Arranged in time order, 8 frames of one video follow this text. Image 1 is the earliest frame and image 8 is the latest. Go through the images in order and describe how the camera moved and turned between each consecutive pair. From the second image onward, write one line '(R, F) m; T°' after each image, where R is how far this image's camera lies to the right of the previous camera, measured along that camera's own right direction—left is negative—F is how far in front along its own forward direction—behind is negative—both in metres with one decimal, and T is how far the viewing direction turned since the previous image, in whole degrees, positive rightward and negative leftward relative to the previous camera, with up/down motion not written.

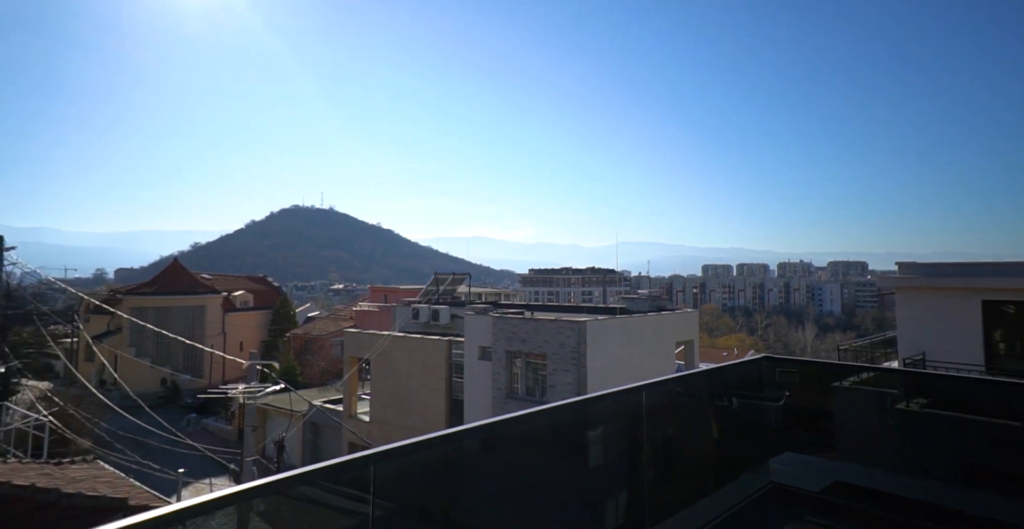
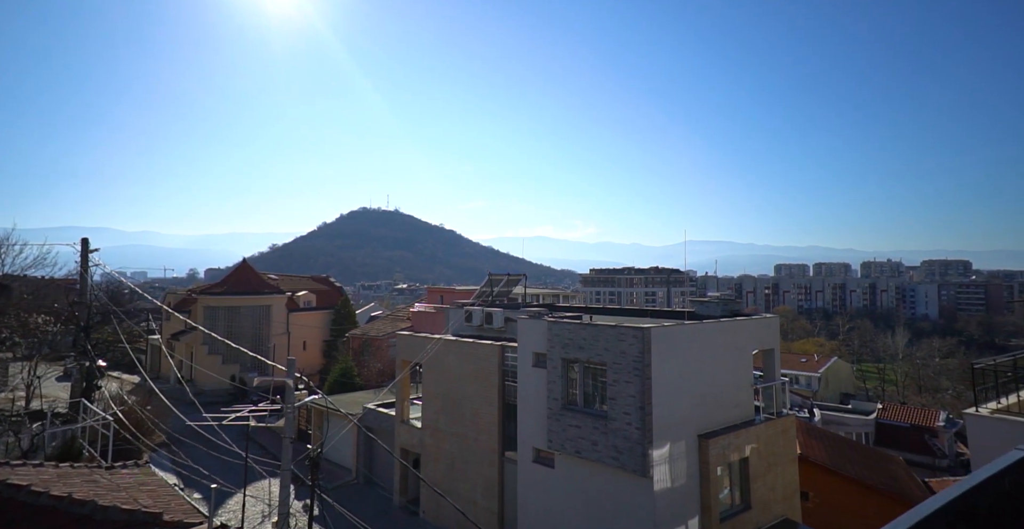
(+0.1, +1.0) m; -6°
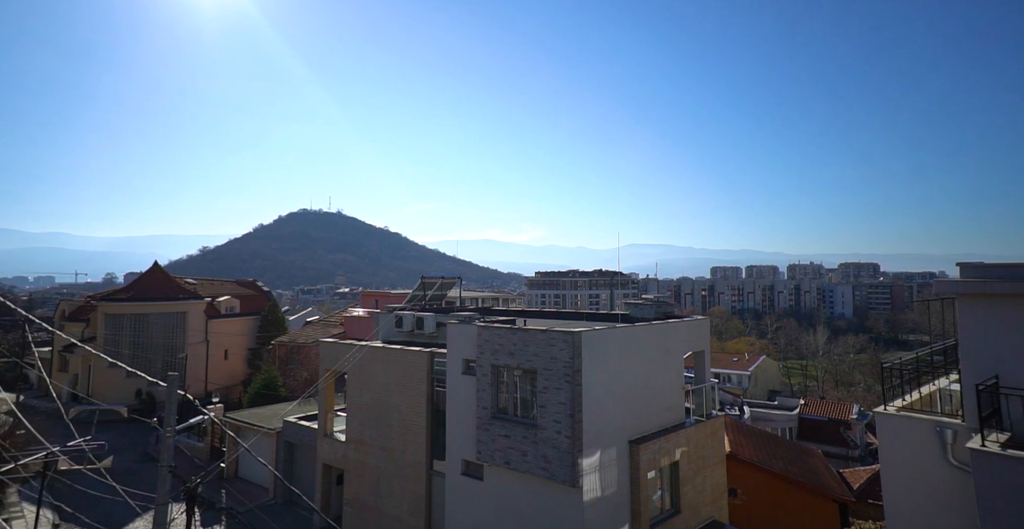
(+0.3, +0.5) m; +5°
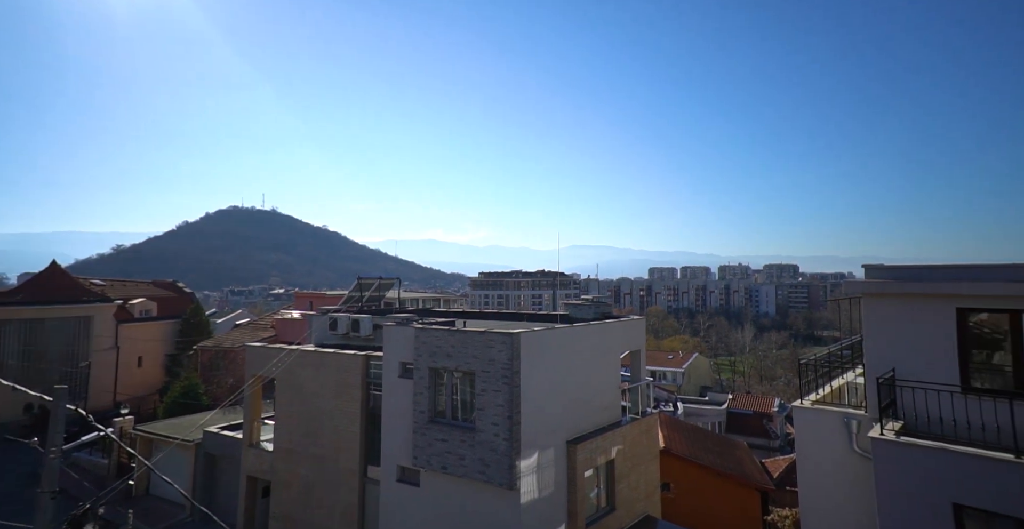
(+0.1, +0.1) m; +5°
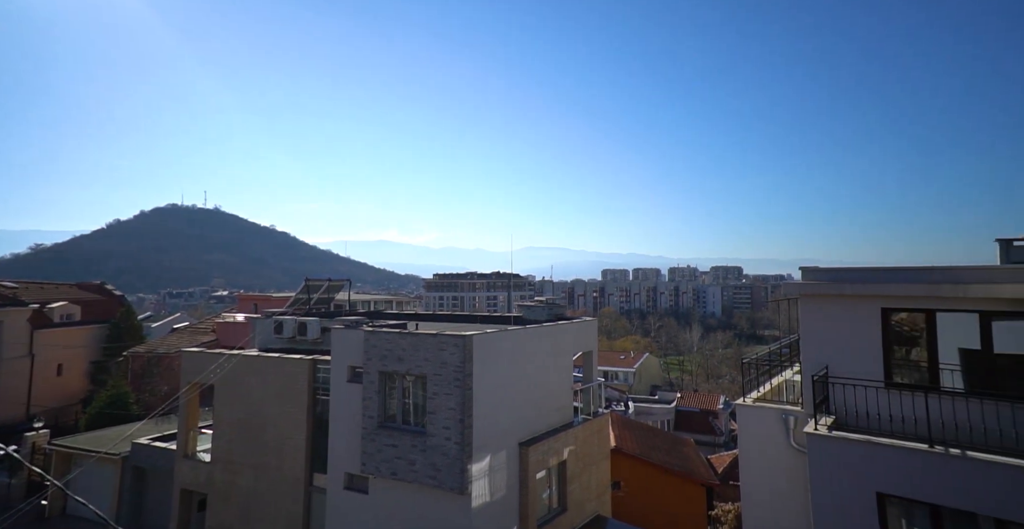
(0.0, +0.1) m; +4°
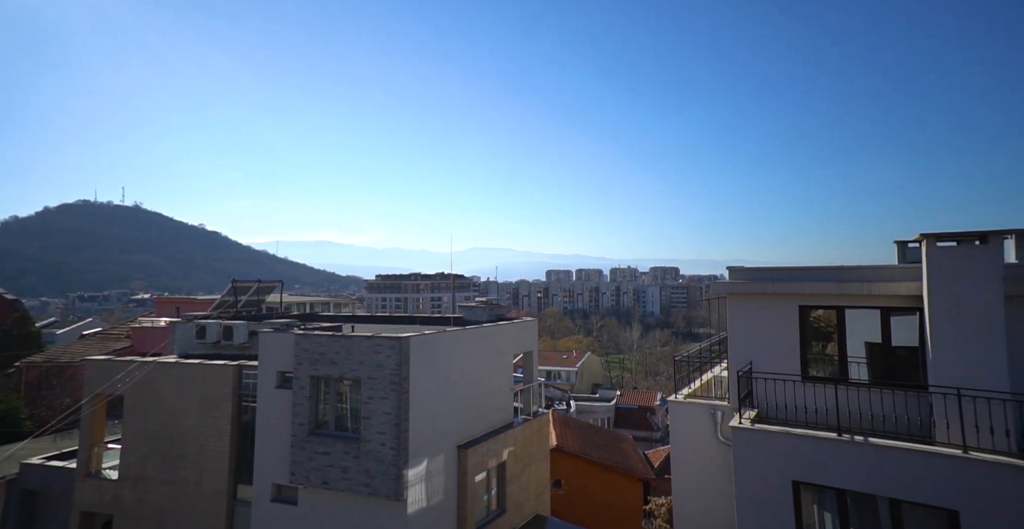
(+0.1, +0.1) m; +5°
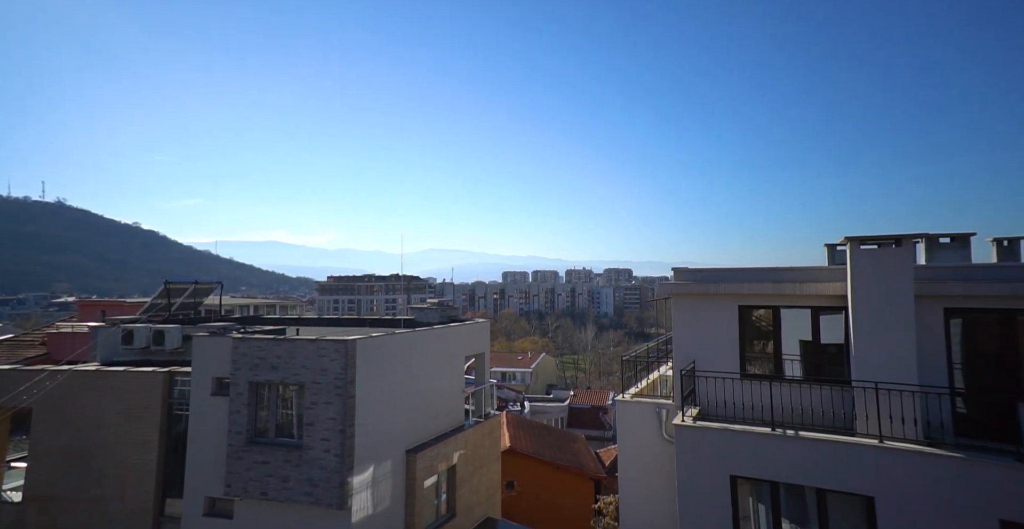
(+0.1, +0.1) m; +4°
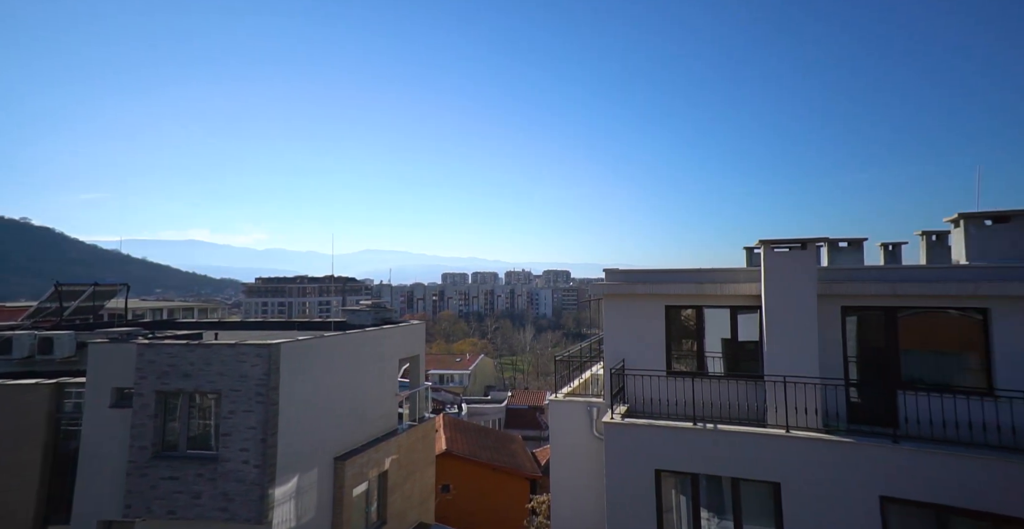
(+0.1, +0.1) m; +6°
